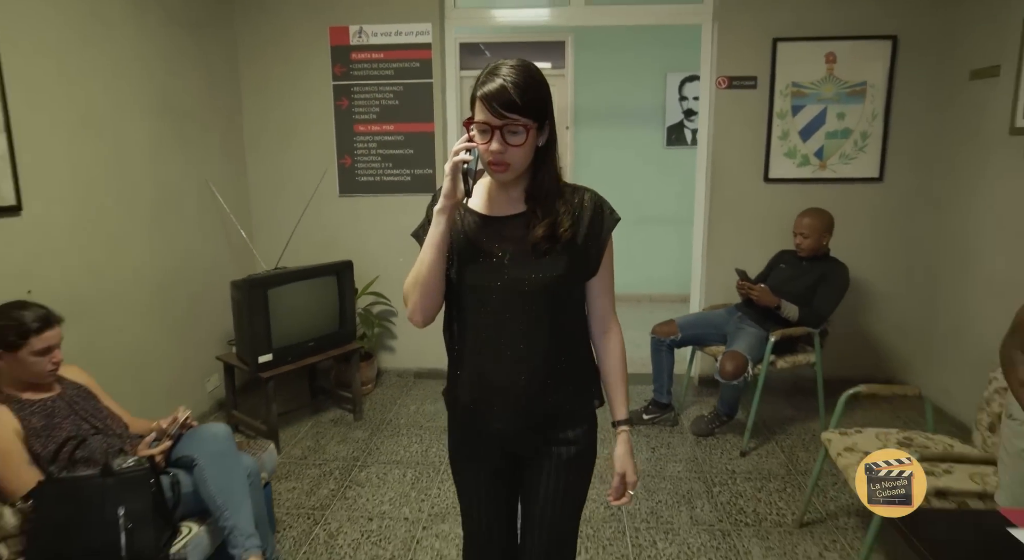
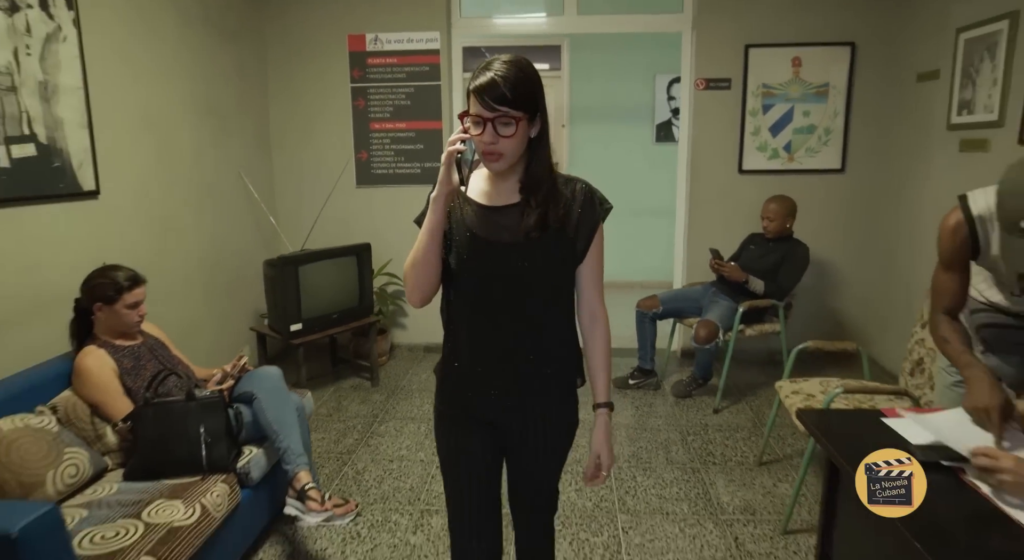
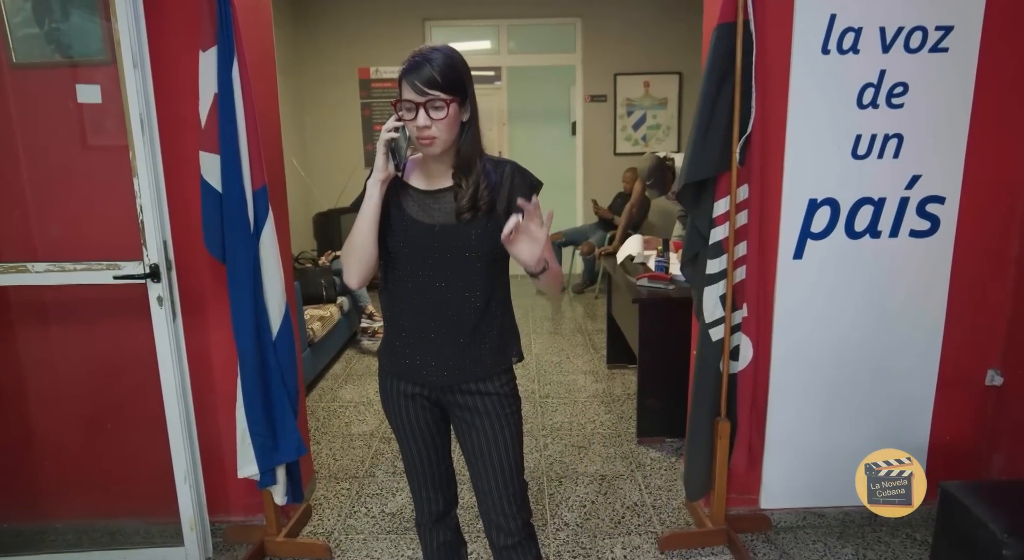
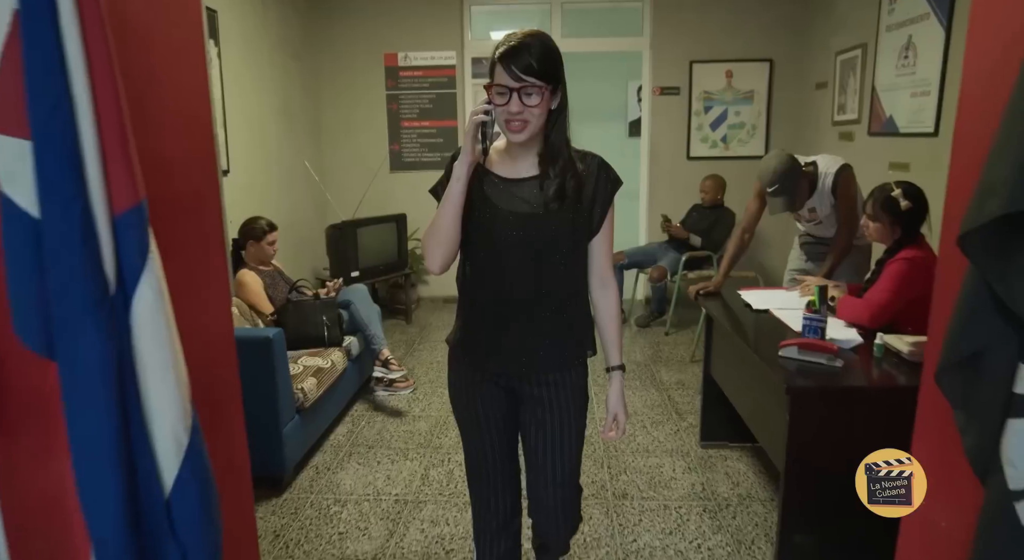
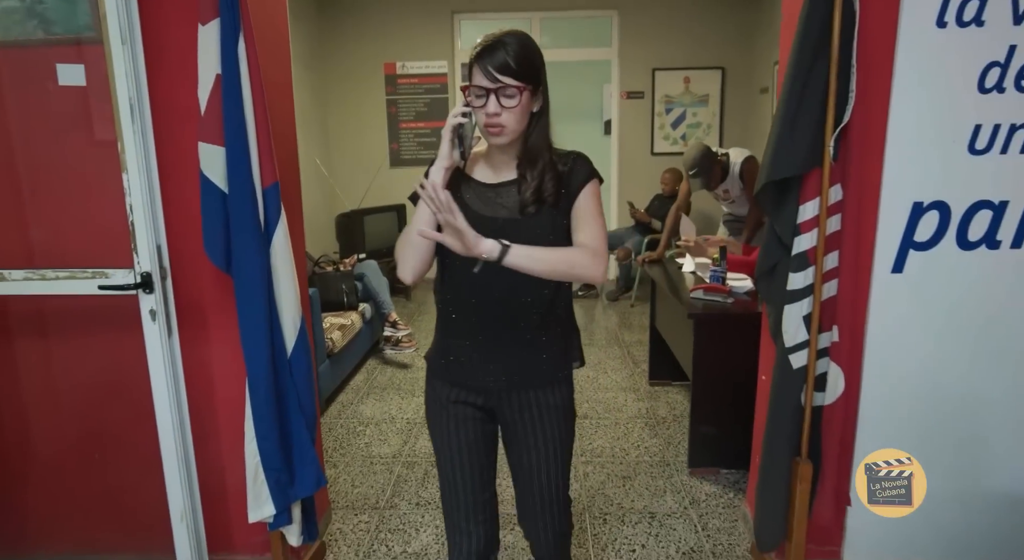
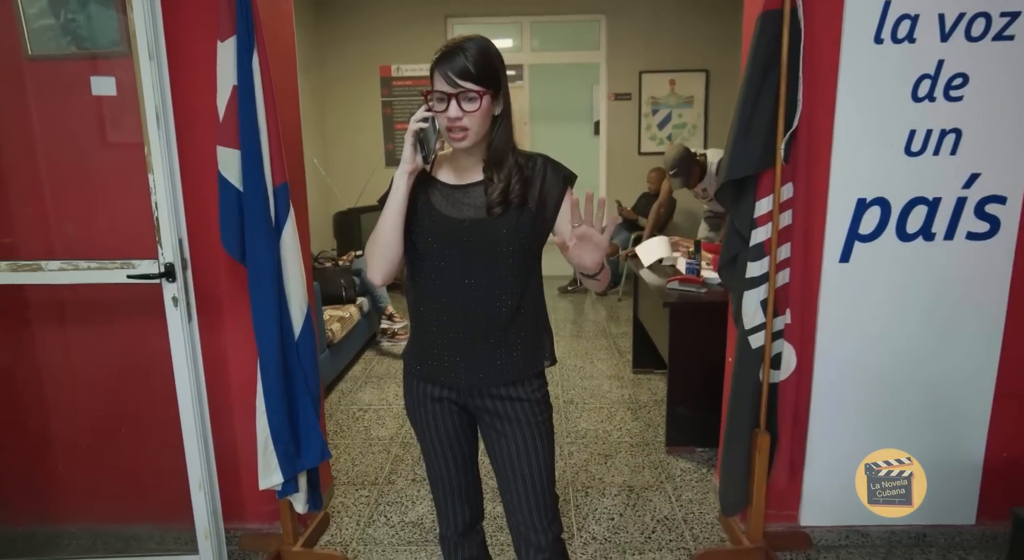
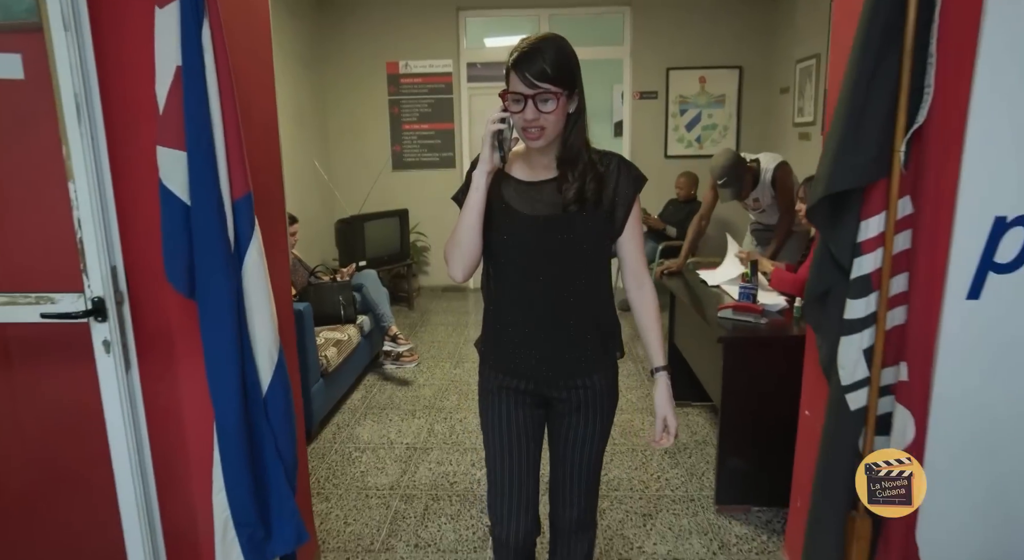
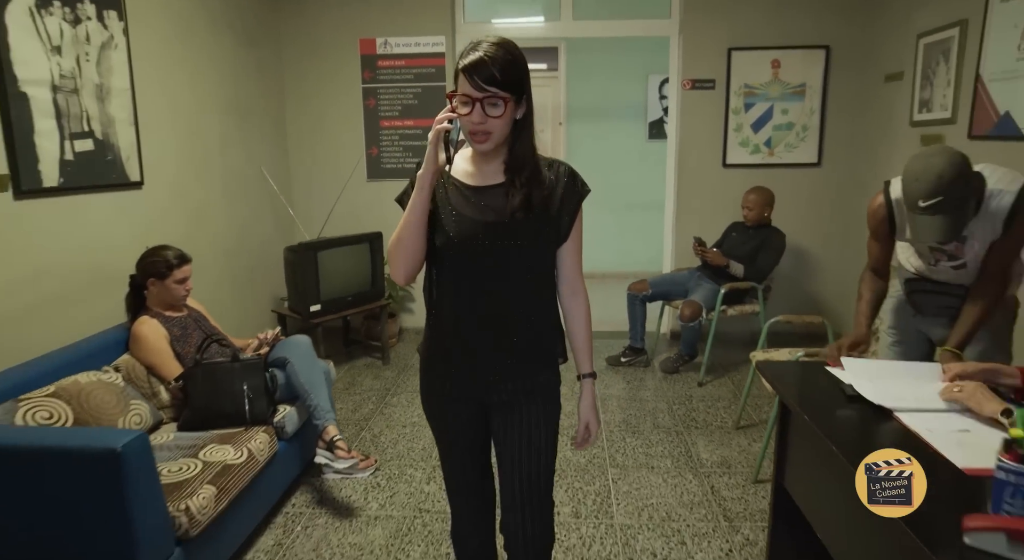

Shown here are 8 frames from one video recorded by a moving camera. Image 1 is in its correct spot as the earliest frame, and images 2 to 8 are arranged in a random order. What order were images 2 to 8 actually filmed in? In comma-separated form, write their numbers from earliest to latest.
2, 8, 4, 7, 5, 6, 3
